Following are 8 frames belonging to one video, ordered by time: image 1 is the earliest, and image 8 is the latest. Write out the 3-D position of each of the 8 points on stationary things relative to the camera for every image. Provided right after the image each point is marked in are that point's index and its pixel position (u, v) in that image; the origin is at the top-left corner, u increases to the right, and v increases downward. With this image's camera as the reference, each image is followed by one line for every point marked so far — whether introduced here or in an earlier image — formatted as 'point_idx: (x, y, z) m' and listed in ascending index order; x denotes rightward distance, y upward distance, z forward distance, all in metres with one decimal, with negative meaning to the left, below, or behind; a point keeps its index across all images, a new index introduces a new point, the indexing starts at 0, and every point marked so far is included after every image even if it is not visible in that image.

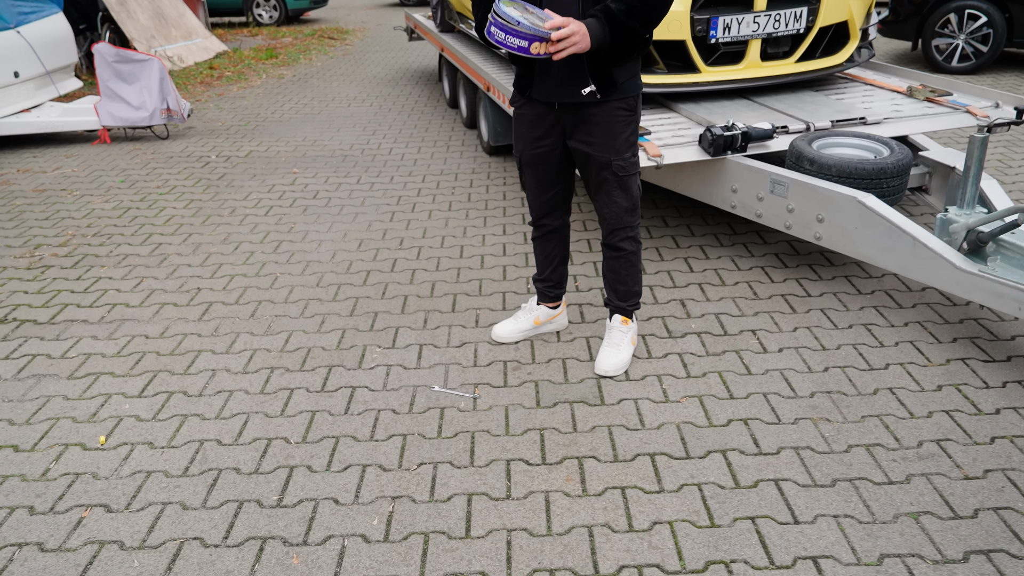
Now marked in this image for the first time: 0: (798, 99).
0: (+1.5, +1.0, +4.0) m
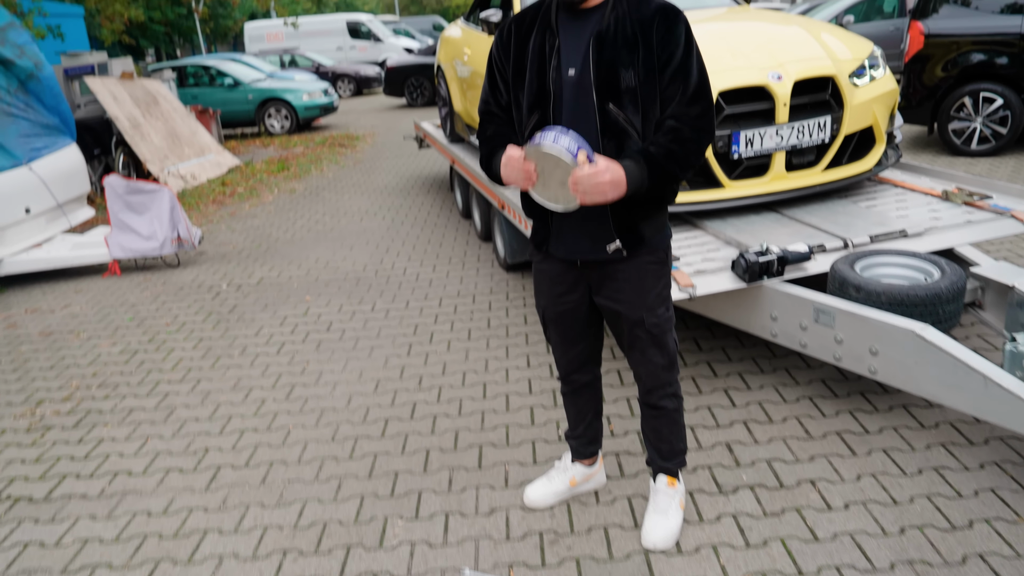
0: (+1.6, +0.4, +3.9) m
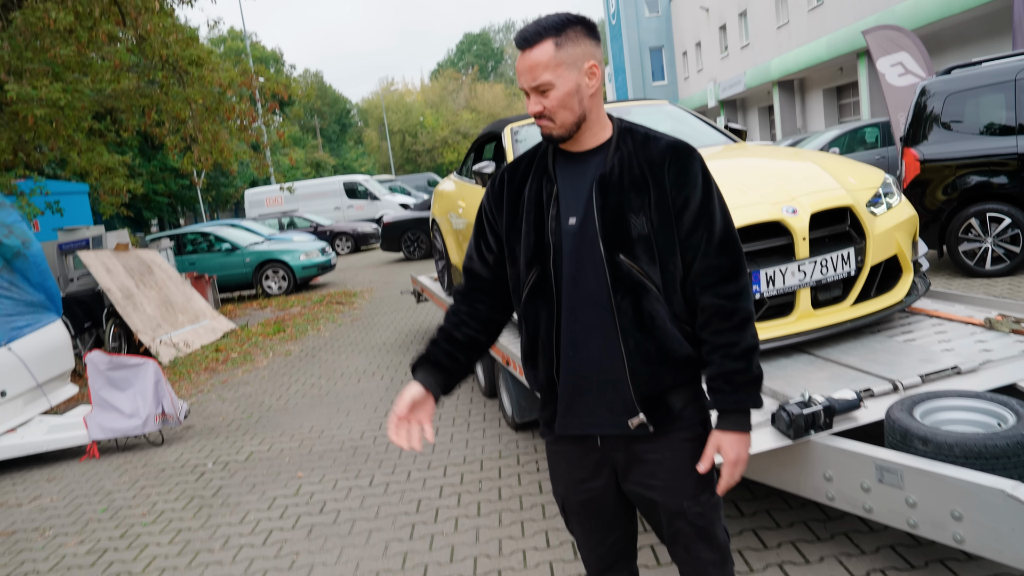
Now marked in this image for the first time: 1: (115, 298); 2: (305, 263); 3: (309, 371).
0: (+1.6, -0.3, +3.5) m
1: (-4.4, -0.1, +8.7) m
2: (-3.8, +0.5, +14.5) m
3: (-2.0, -0.8, +7.6) m
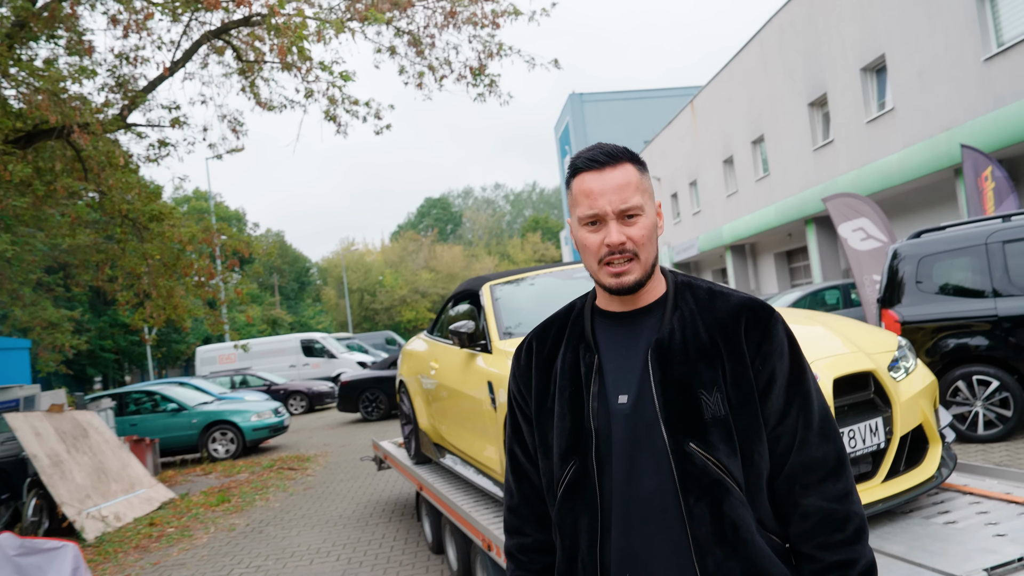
0: (+1.6, -1.0, +3.1) m
1: (-4.7, -1.8, +7.9) m
2: (-4.5, -2.4, +13.7) m
3: (-2.2, -2.3, +6.7) m
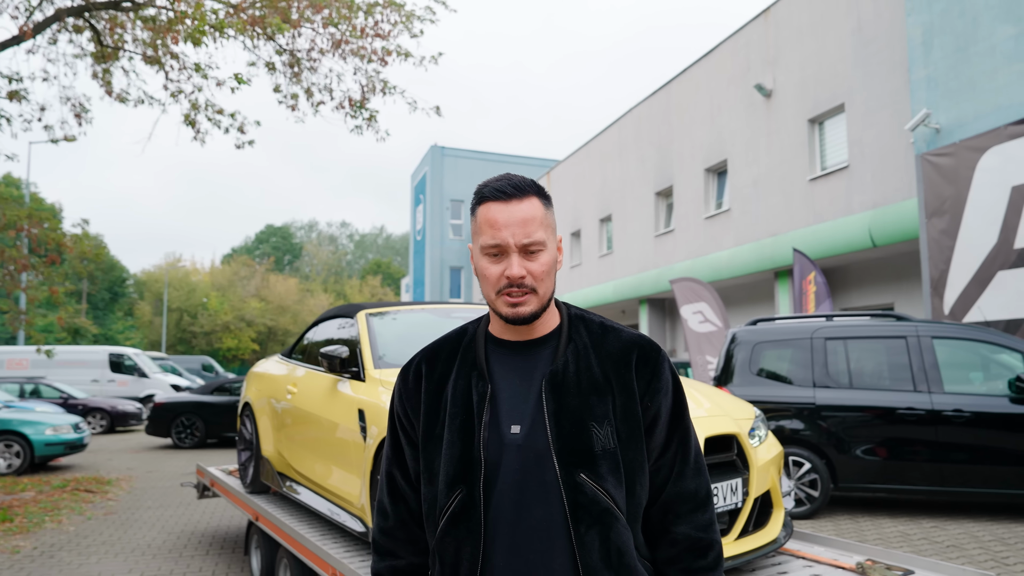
0: (+1.0, -1.3, +3.3) m
1: (-6.2, -1.4, +6.6) m
2: (-7.3, -2.4, +12.3) m
3: (-3.6, -2.2, +6.0) m
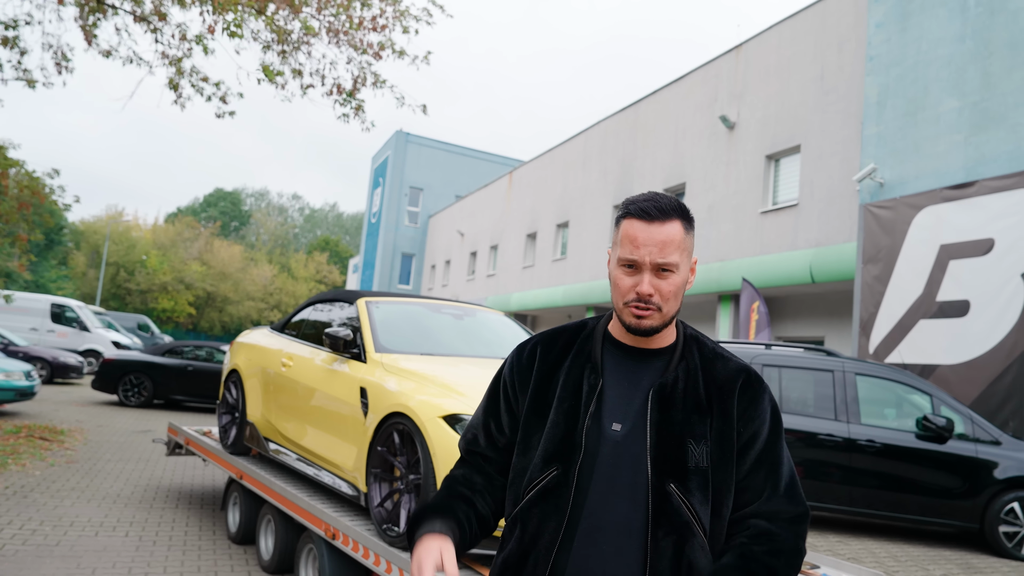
0: (+0.9, -1.4, +4.0) m
1: (-6.5, -0.8, +6.7) m
2: (-8.1, -1.5, +12.3) m
3: (-4.0, -1.8, +6.3) m
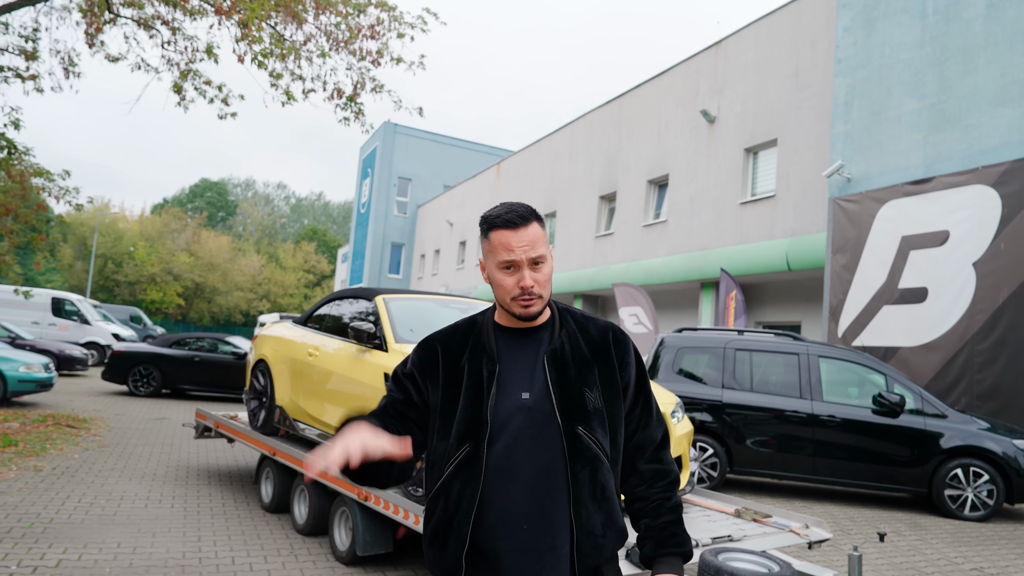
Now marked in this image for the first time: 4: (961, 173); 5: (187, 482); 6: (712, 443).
0: (+0.9, -1.4, +4.8) m
1: (-6.5, -0.8, +7.4) m
2: (-8.2, -1.5, +13.0) m
3: (-3.9, -1.8, +7.1) m
4: (+6.4, +1.6, +11.1) m
5: (-3.2, -1.9, +7.8) m
6: (+2.3, -1.8, +9.1) m
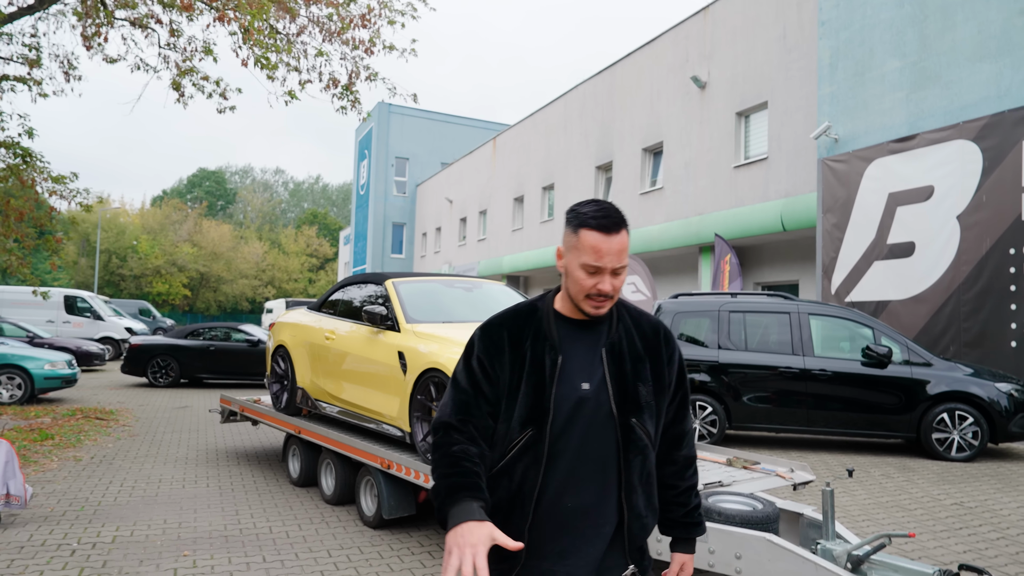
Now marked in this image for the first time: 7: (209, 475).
0: (+1.0, -1.2, +5.3) m
1: (-6.5, -0.9, +7.9) m
2: (-8.0, -1.5, +13.5) m
3: (-3.8, -1.8, +7.6) m
4: (+6.3, +2.3, +11.4) m
5: (-3.1, -1.9, +8.3) m
6: (+2.4, -1.4, +9.5) m
7: (-3.0, -1.8, +7.7) m
